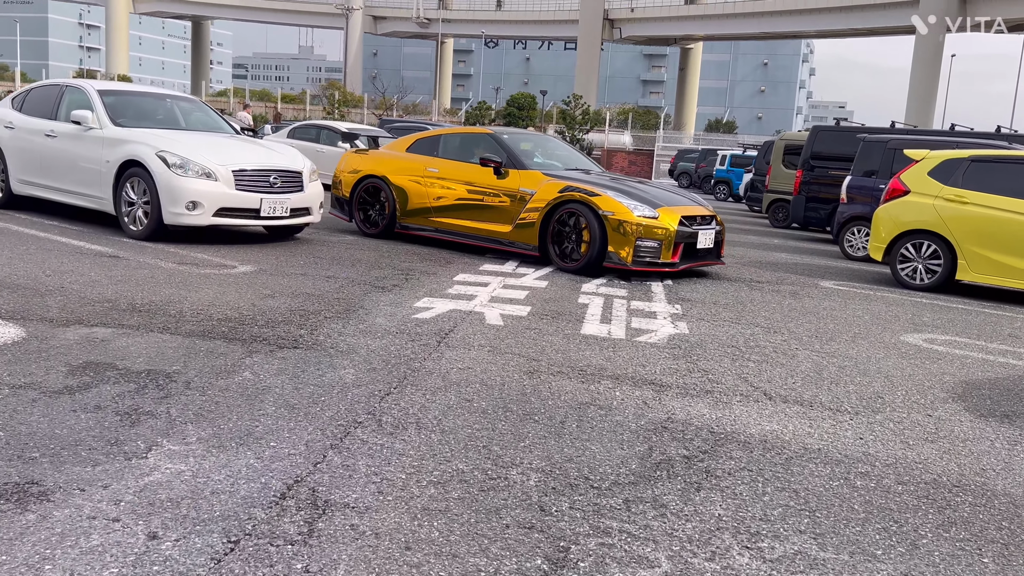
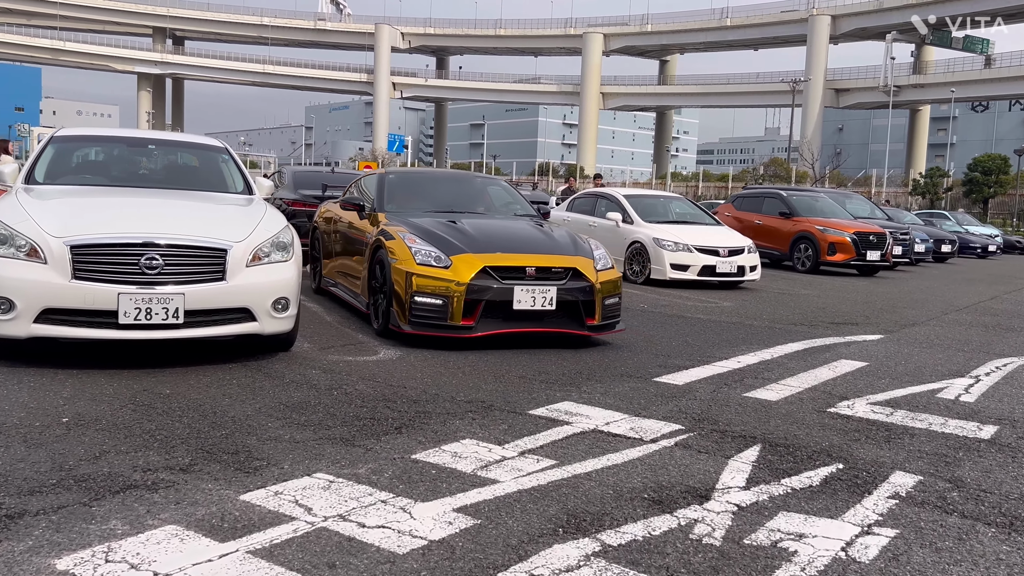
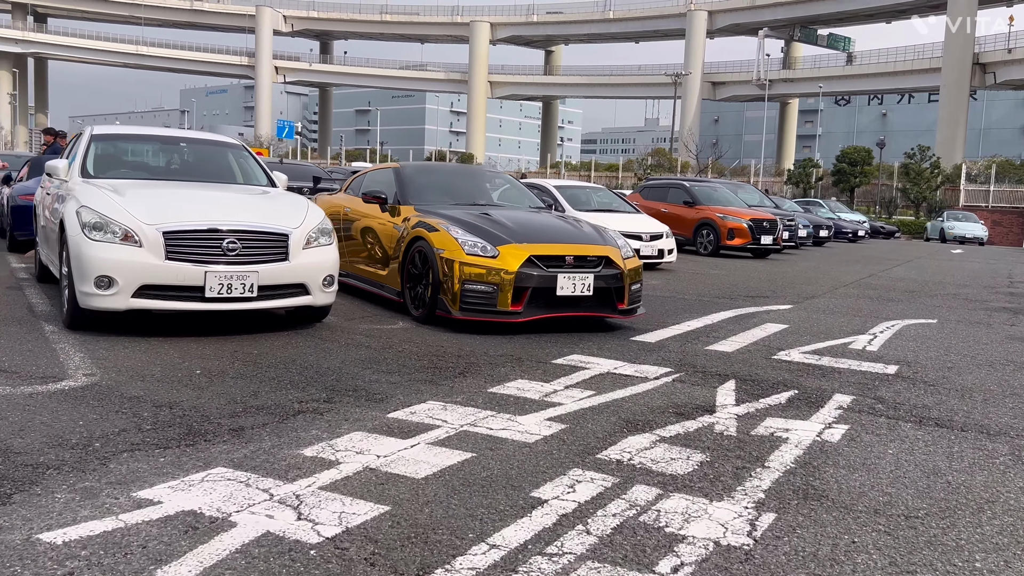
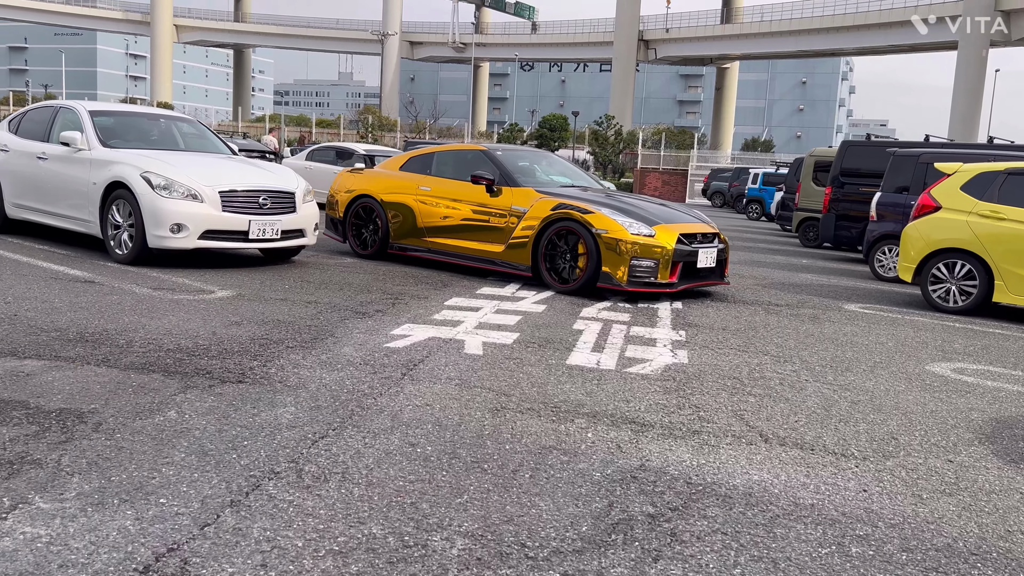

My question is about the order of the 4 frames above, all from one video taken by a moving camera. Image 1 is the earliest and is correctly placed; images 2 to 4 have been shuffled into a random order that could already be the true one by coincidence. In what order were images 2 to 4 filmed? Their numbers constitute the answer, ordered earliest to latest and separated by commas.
4, 3, 2
